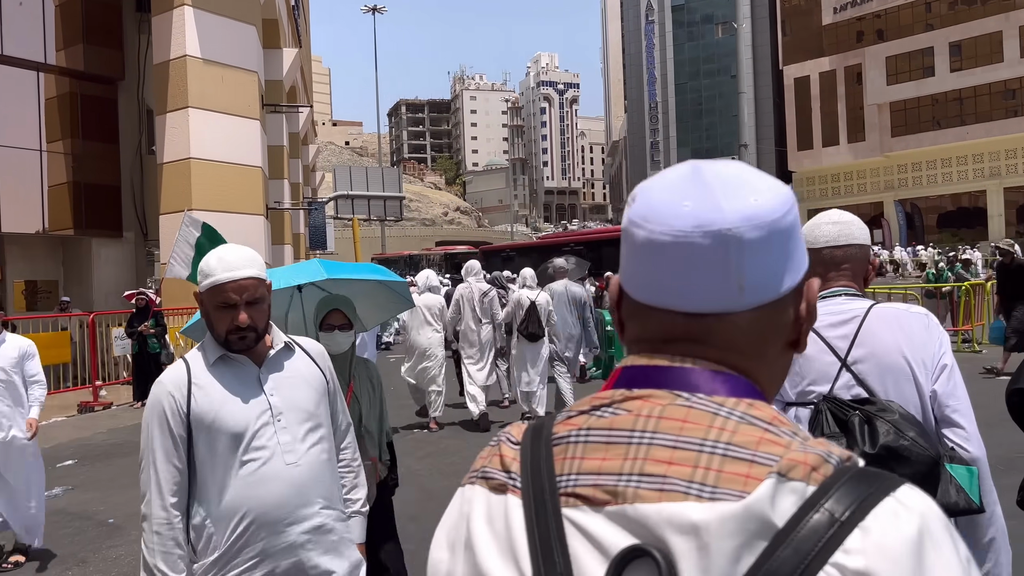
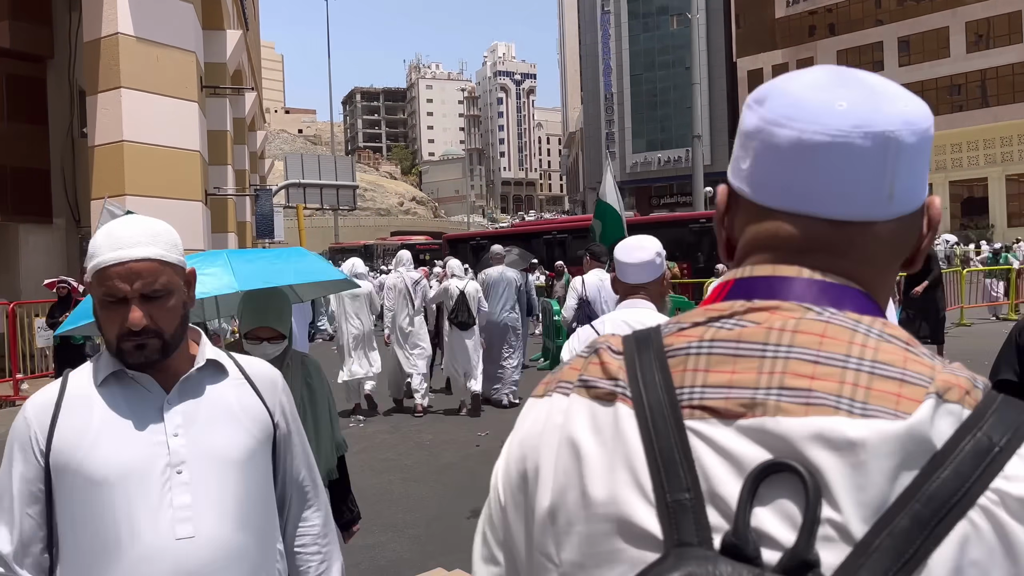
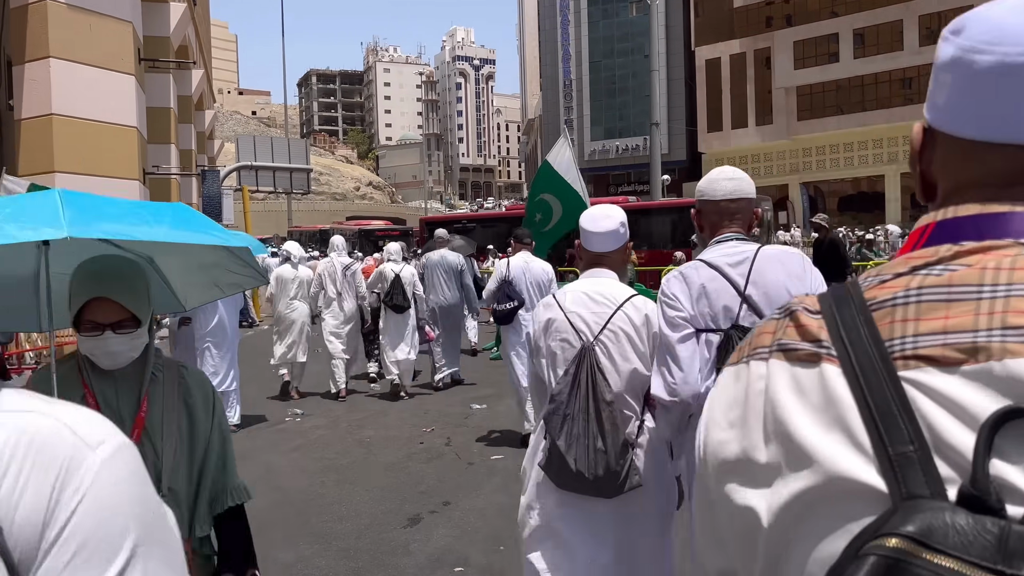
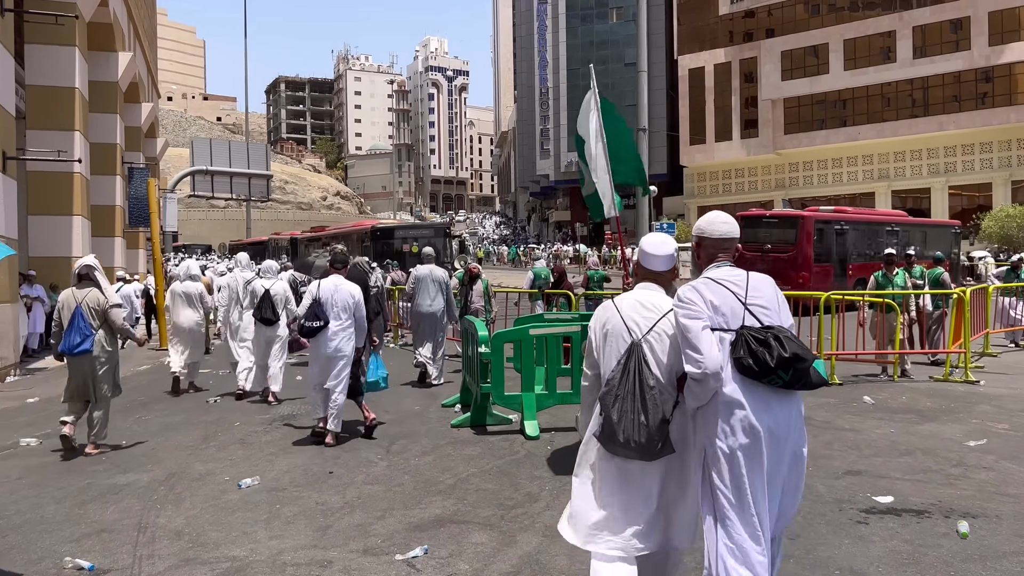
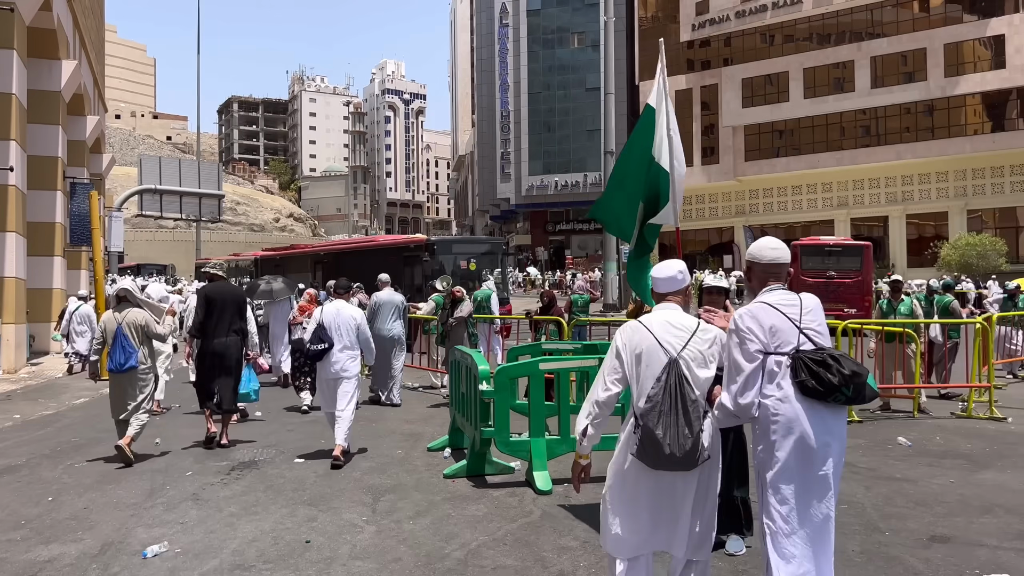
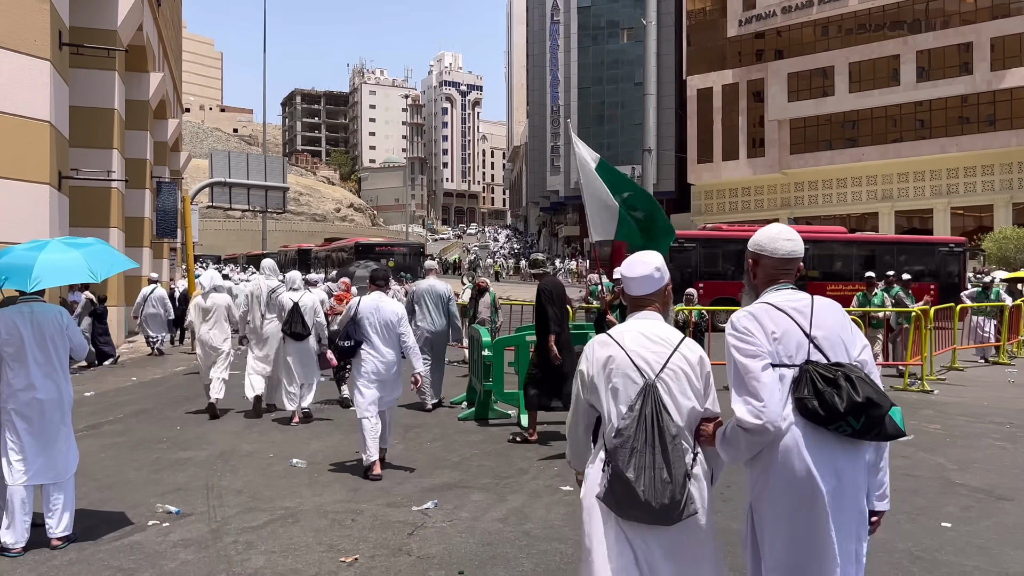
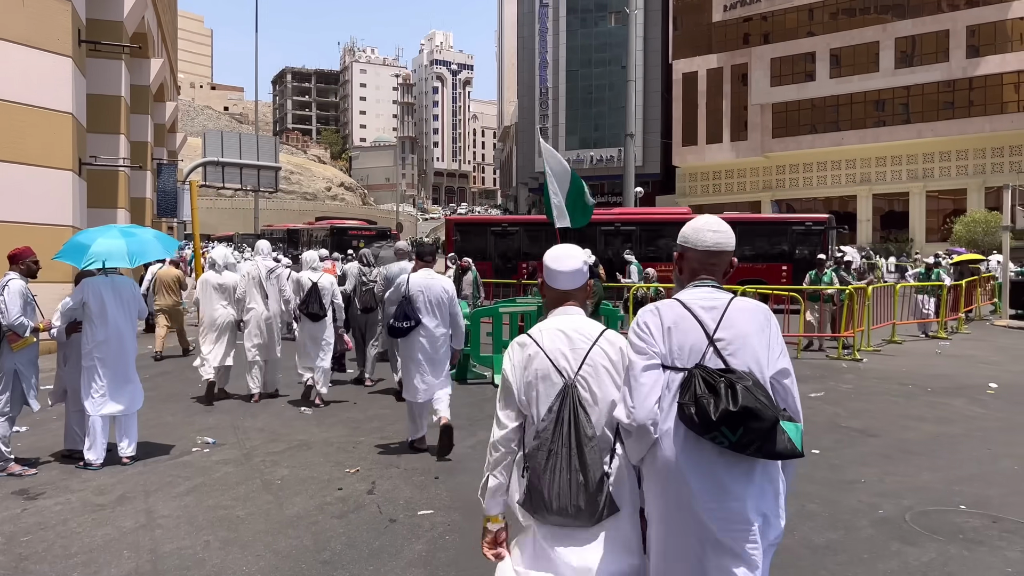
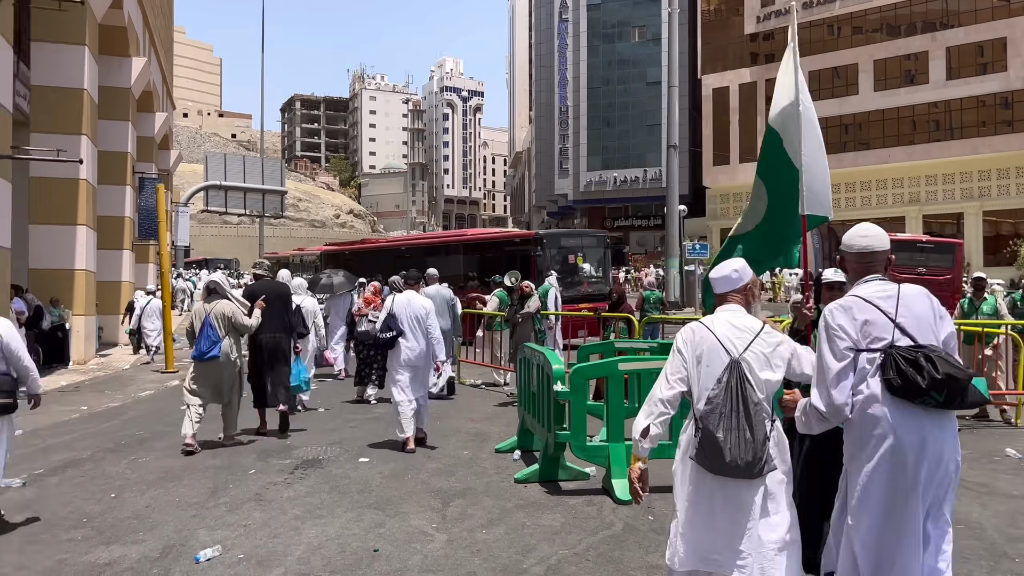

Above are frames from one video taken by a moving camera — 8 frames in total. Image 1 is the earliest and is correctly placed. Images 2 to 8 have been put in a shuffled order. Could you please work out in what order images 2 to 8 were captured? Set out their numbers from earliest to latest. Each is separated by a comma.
2, 3, 7, 6, 4, 5, 8
